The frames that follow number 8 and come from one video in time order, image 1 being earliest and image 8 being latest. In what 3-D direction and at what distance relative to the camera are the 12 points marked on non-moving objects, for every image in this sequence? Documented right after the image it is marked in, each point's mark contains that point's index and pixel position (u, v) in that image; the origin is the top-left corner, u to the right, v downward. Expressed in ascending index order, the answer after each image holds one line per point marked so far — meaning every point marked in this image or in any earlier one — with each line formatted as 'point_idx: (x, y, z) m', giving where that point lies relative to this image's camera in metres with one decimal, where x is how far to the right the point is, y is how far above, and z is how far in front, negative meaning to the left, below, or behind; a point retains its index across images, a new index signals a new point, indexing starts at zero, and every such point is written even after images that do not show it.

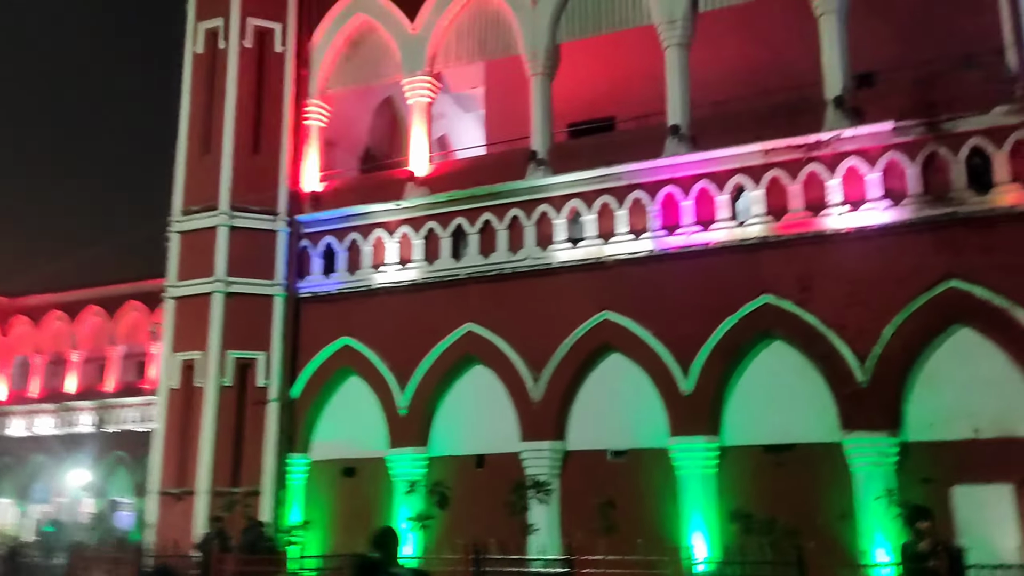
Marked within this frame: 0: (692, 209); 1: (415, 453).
0: (+2.5, +1.1, +11.5) m
1: (-1.5, -2.5, +12.5) m
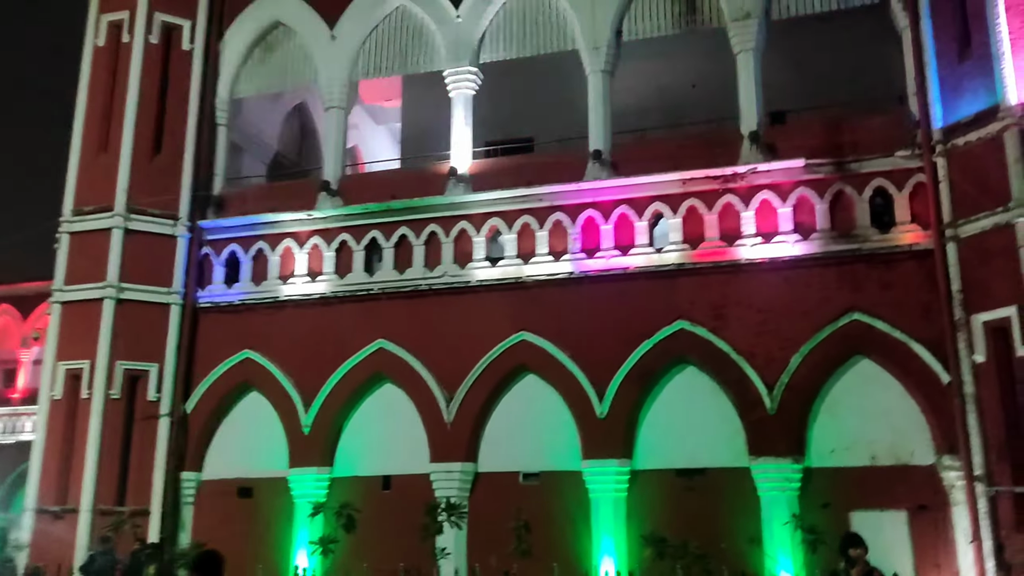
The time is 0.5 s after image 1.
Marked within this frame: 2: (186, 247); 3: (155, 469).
0: (+1.4, +0.8, +11.6) m
1: (-2.8, -2.7, +12.0) m
2: (-5.1, +0.6, +13.1) m
3: (-5.3, -2.7, +12.2) m
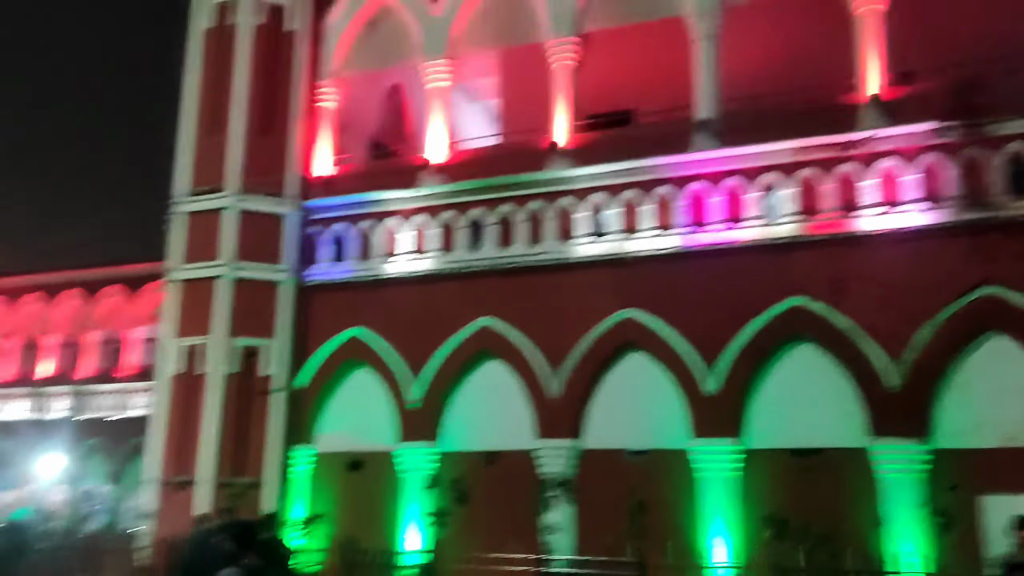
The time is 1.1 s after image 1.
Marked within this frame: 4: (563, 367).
0: (+2.8, +1.1, +11.2) m
1: (-1.3, -2.3, +12.2) m
2: (-3.5, +1.0, +13.4) m
3: (-3.7, -2.3, +12.7) m
4: (+0.7, -1.1, +11.7) m
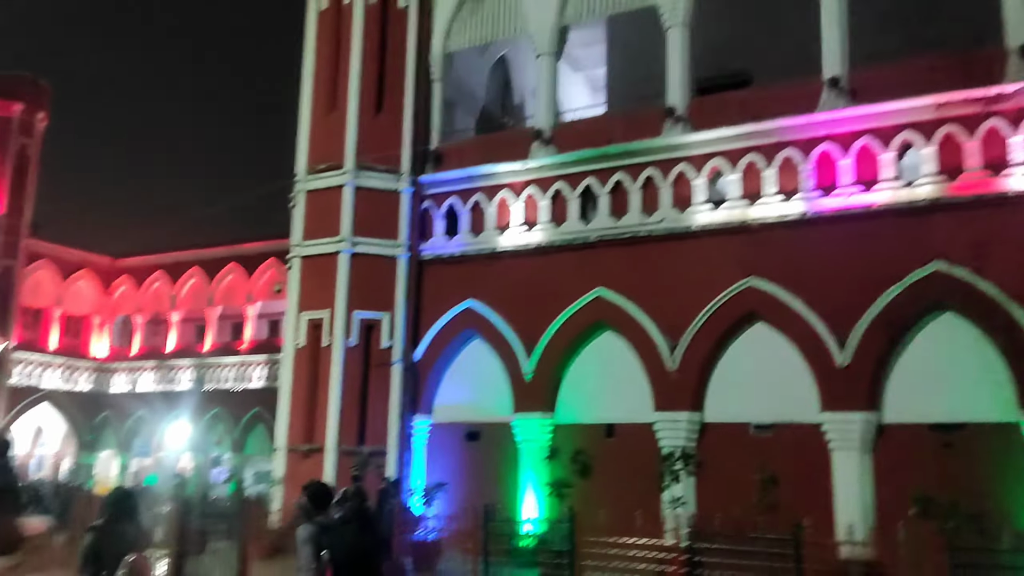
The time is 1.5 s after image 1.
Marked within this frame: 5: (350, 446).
0: (+4.3, +1.5, +10.7) m
1: (+0.4, -1.9, +12.2) m
2: (-1.7, +1.4, +13.6) m
3: (-1.9, -1.9, +12.9) m
4: (+2.4, -0.7, +11.5) m
5: (-2.5, -2.4, +12.7) m
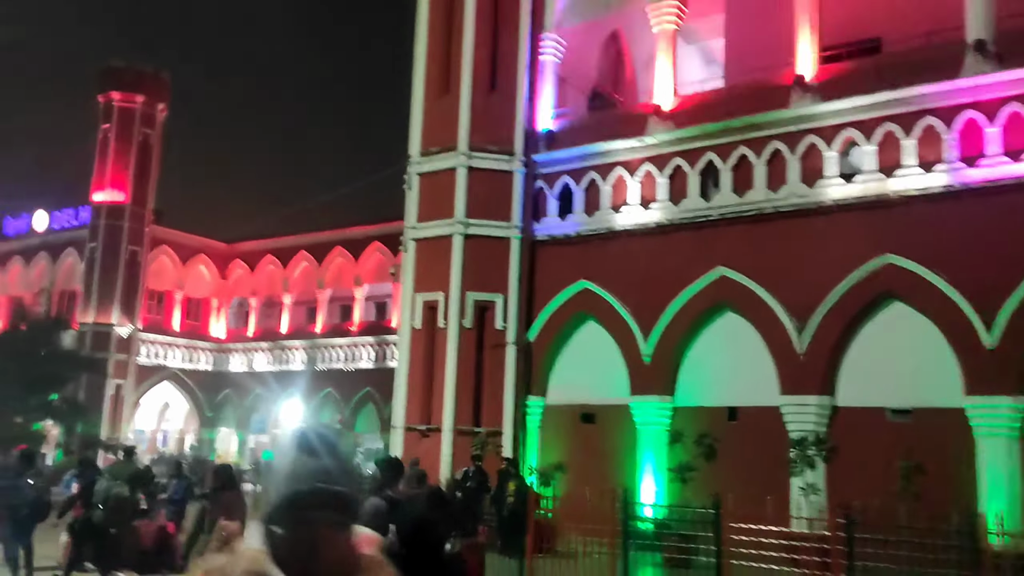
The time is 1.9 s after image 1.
0: (+5.8, +1.8, +9.9) m
1: (+2.1, -1.6, +11.9) m
2: (+0.2, +1.7, +13.5) m
3: (-0.1, -1.6, +12.9) m
4: (+4.0, -0.4, +11.0) m
5: (-0.7, -2.1, +12.8) m
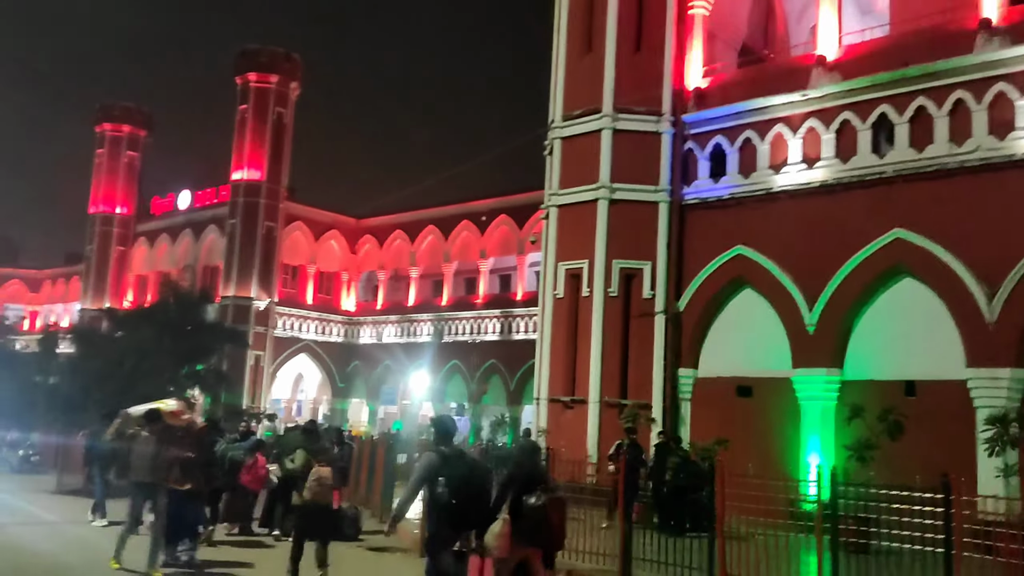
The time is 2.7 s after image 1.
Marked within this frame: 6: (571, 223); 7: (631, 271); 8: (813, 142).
0: (+7.6, +2.2, +8.5) m
1: (+4.2, -1.2, +11.1) m
2: (+2.4, +2.2, +12.8) m
3: (+2.1, -1.2, +12.4) m
4: (+5.9, 0.0, +9.9) m
5: (+1.5, -1.6, +12.3) m
6: (+0.9, +1.0, +13.1) m
7: (+1.8, +0.3, +12.7) m
8: (+4.2, +2.1, +11.8) m
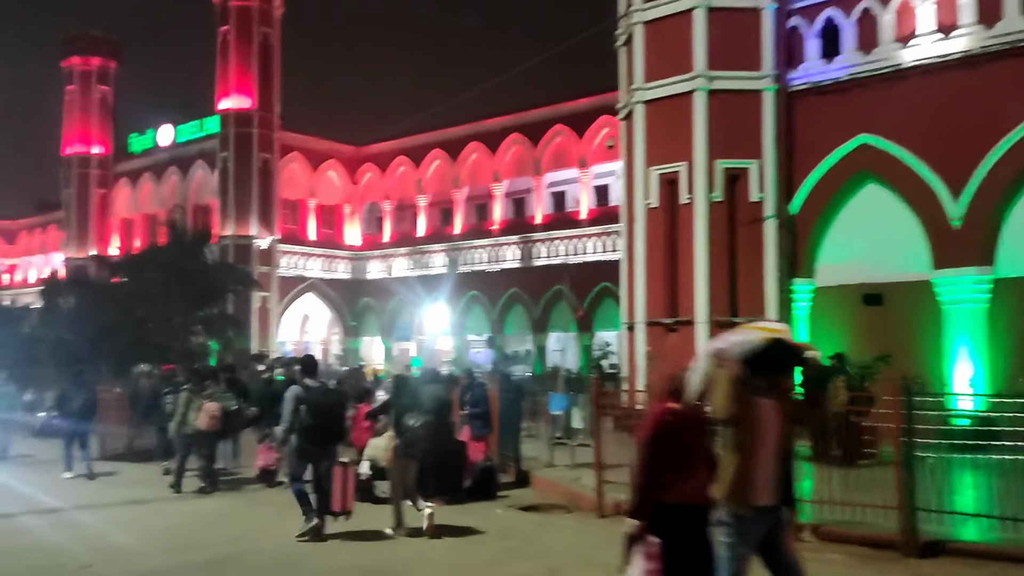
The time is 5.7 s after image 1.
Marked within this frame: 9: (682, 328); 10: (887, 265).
0: (+8.7, +3.5, +6.9) m
1: (+5.5, +0.2, +9.8) m
2: (+3.5, +3.6, +11.1) m
3: (+3.3, +0.2, +11.0) m
4: (+7.1, +1.3, +8.5) m
5: (+2.8, -0.4, +11.0) m
6: (+2.0, +2.3, +11.5) m
7: (+3.0, +1.6, +11.1) m
8: (+5.3, +3.4, +10.1) m
9: (+2.3, -0.5, +11.2) m
10: (+4.7, +0.3, +10.7) m
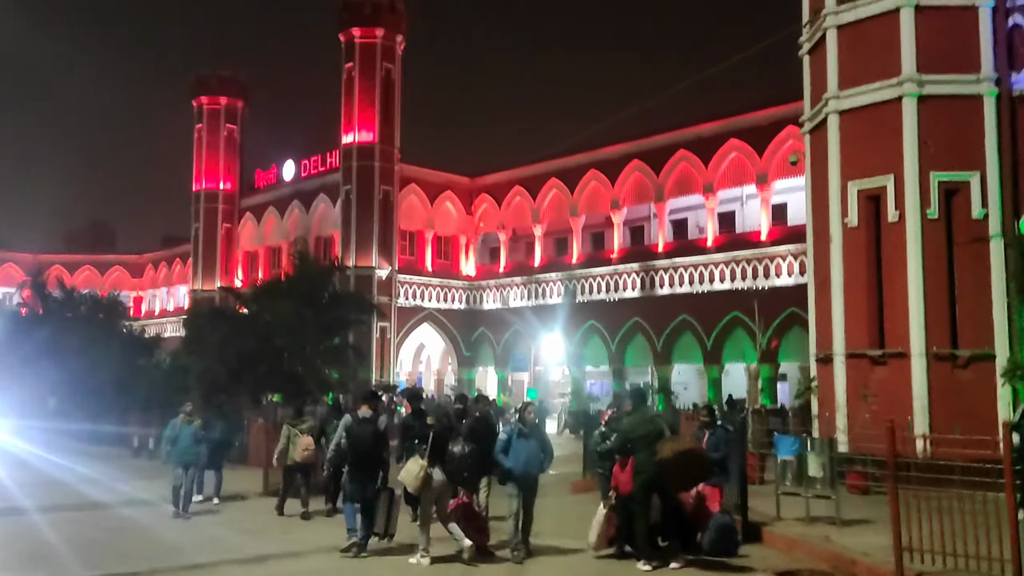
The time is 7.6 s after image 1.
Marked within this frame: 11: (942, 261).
0: (+10.5, +3.3, +5.2) m
1: (+7.6, -0.1, +8.2) m
2: (+5.7, +3.2, +9.9) m
3: (+5.6, -0.2, +9.7) m
4: (+9.0, +1.1, +6.8) m
5: (+5.0, -0.7, +9.7) m
6: (+4.3, +2.0, +10.4) m
7: (+5.2, +1.2, +9.9) m
8: (+7.4, +3.1, +8.7) m
9: (+4.5, -0.9, +10.0) m
10: (+6.9, 0.0, +9.2) m
11: (+5.1, +0.3, +9.9) m
